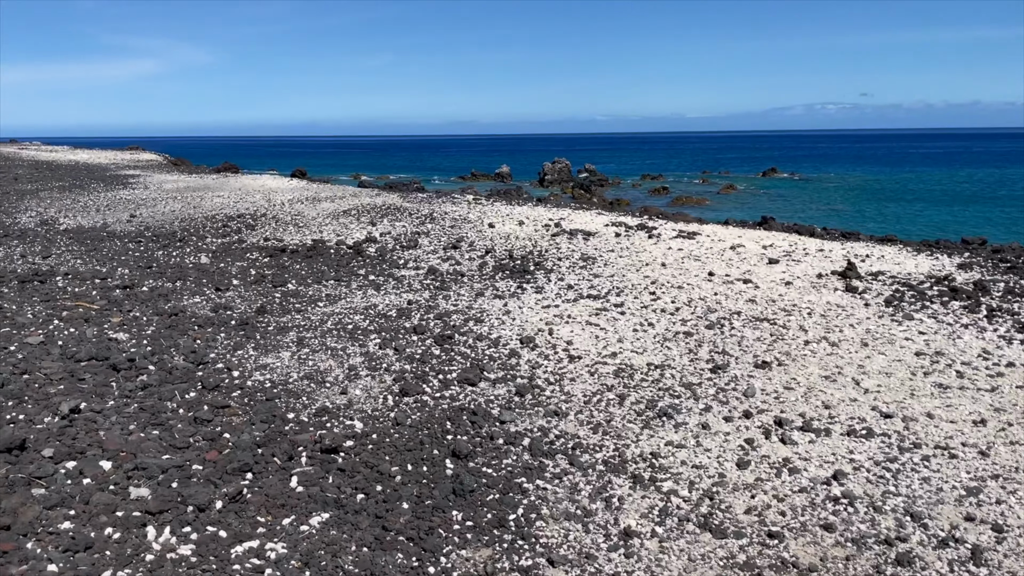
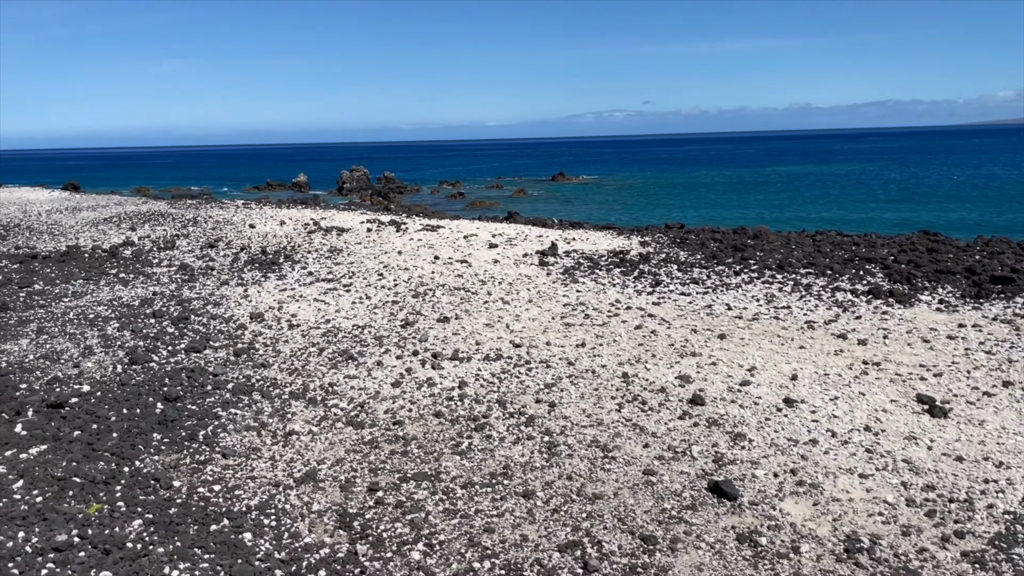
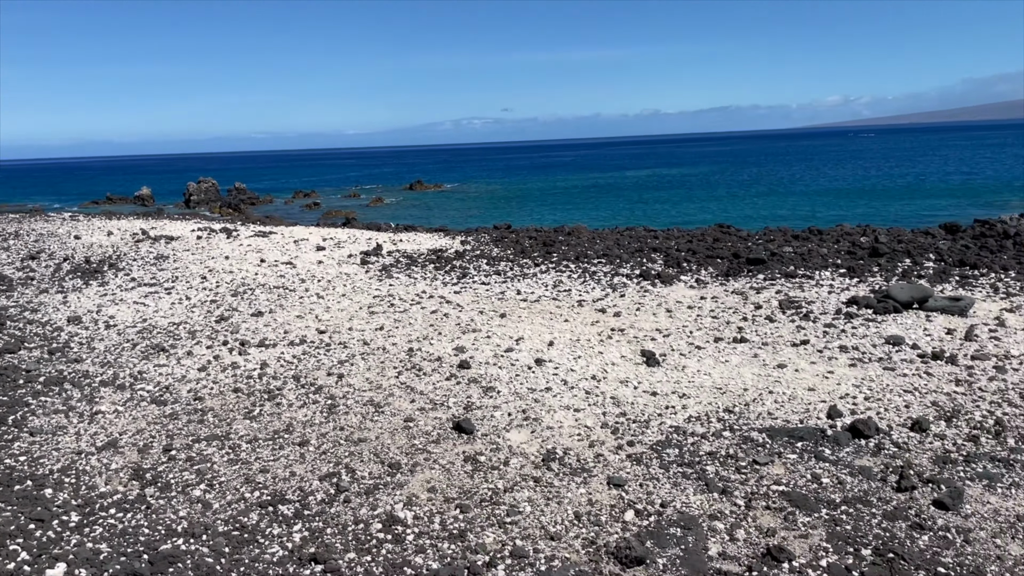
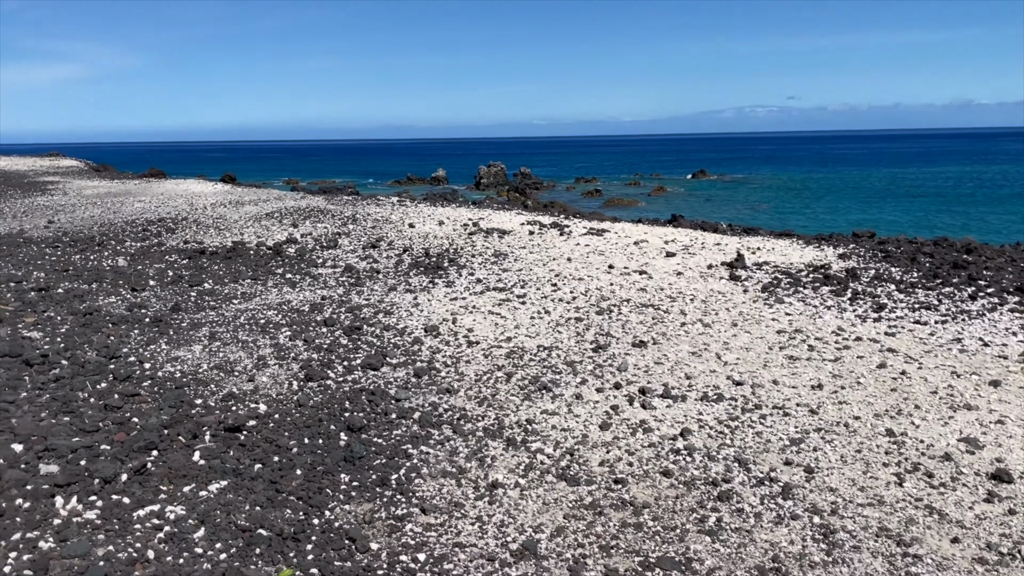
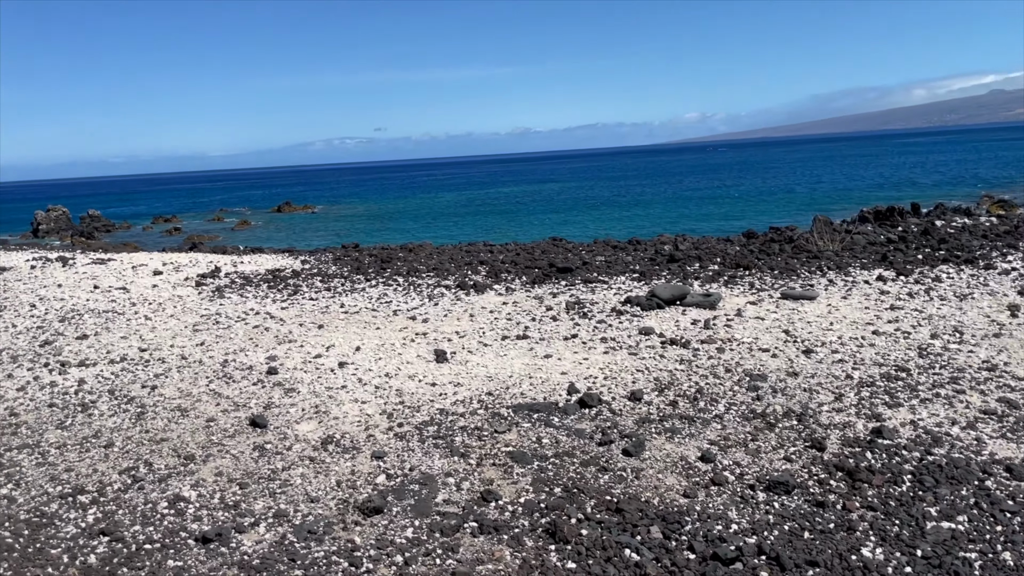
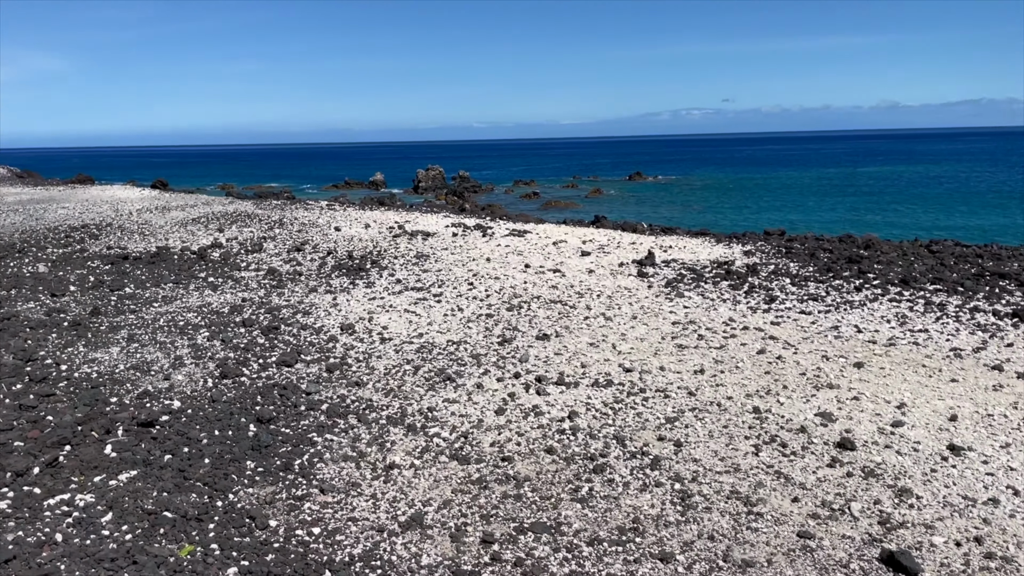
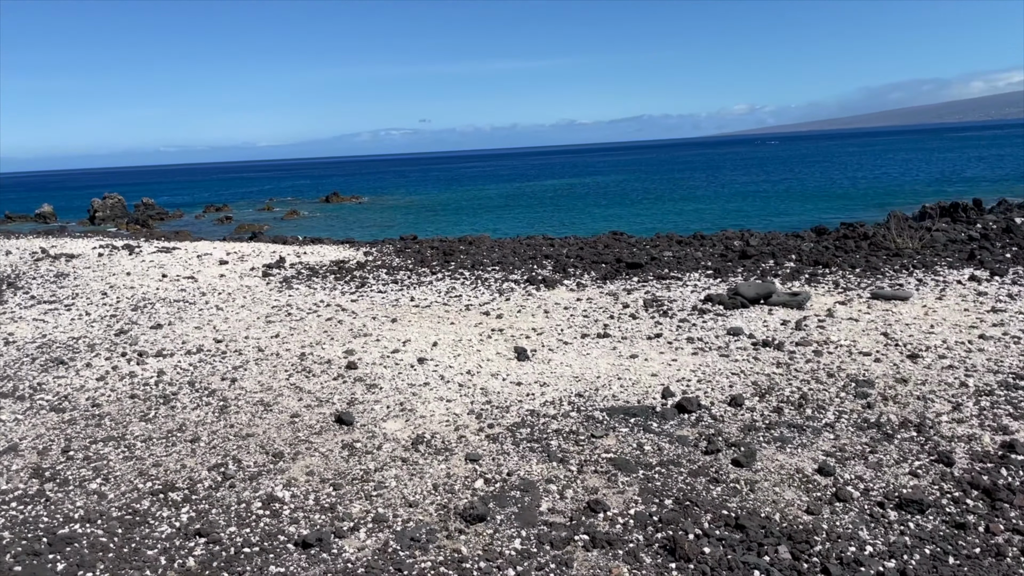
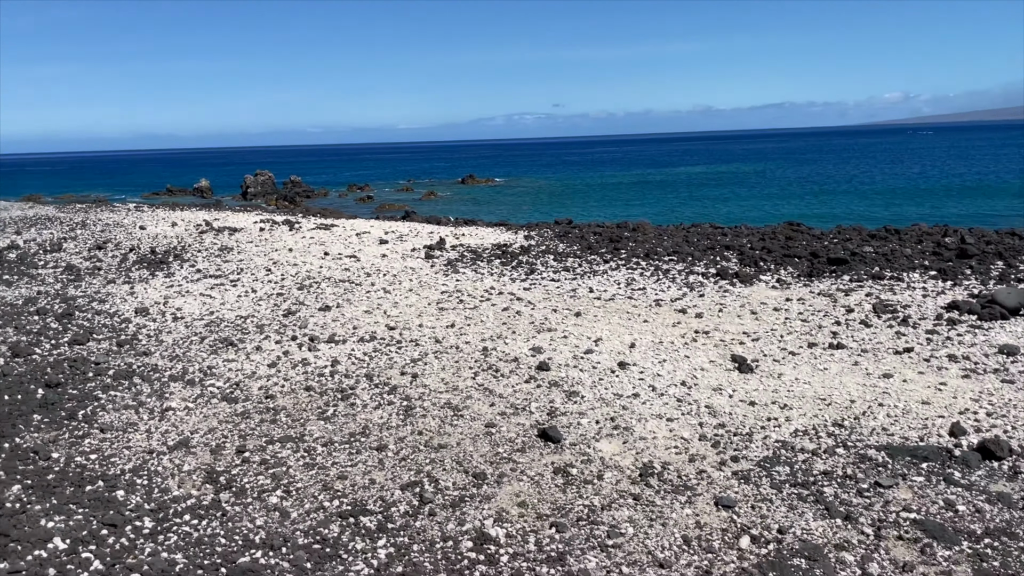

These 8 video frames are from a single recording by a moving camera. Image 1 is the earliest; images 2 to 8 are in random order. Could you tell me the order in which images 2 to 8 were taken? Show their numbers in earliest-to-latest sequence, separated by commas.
4, 6, 2, 8, 3, 7, 5
